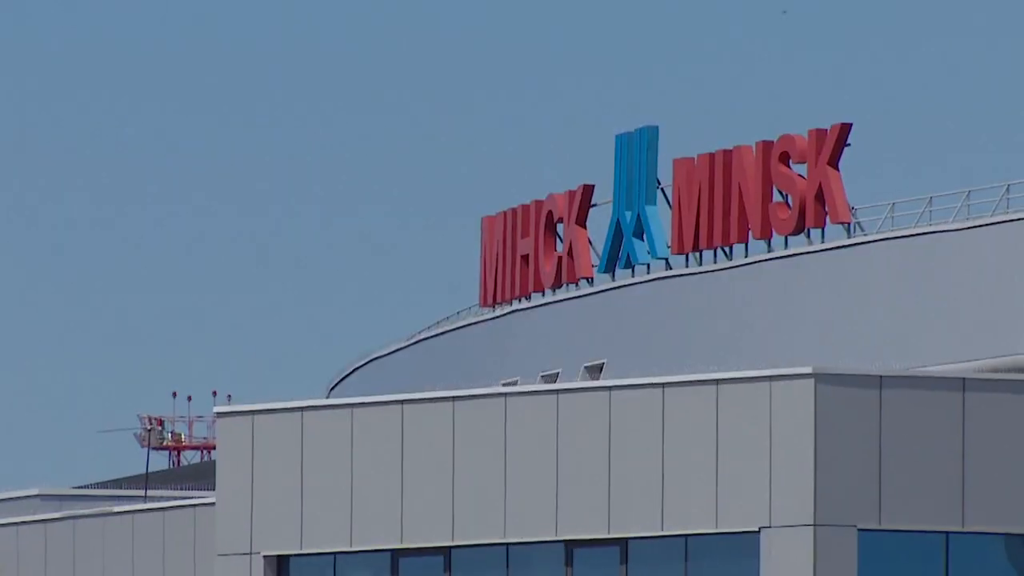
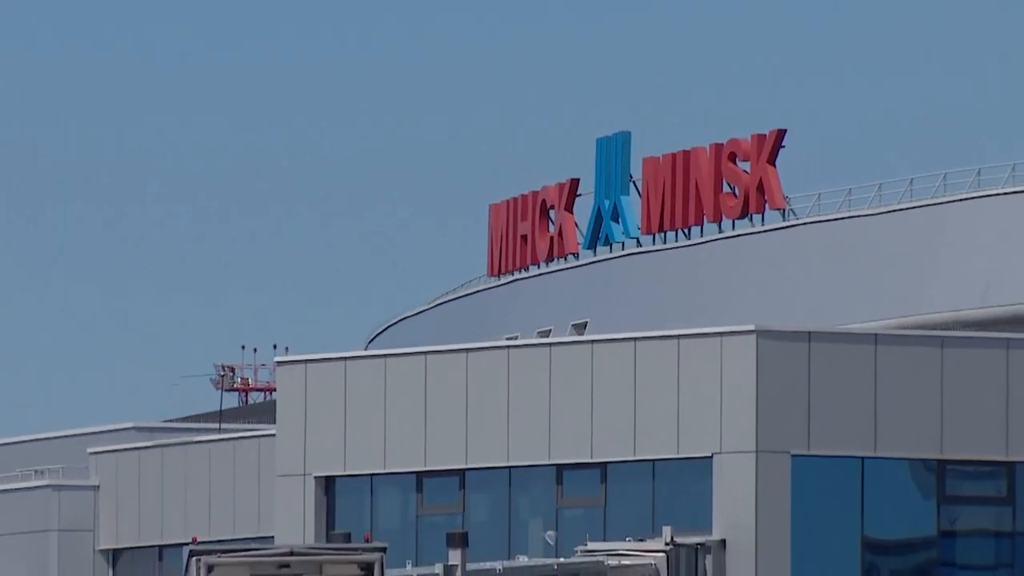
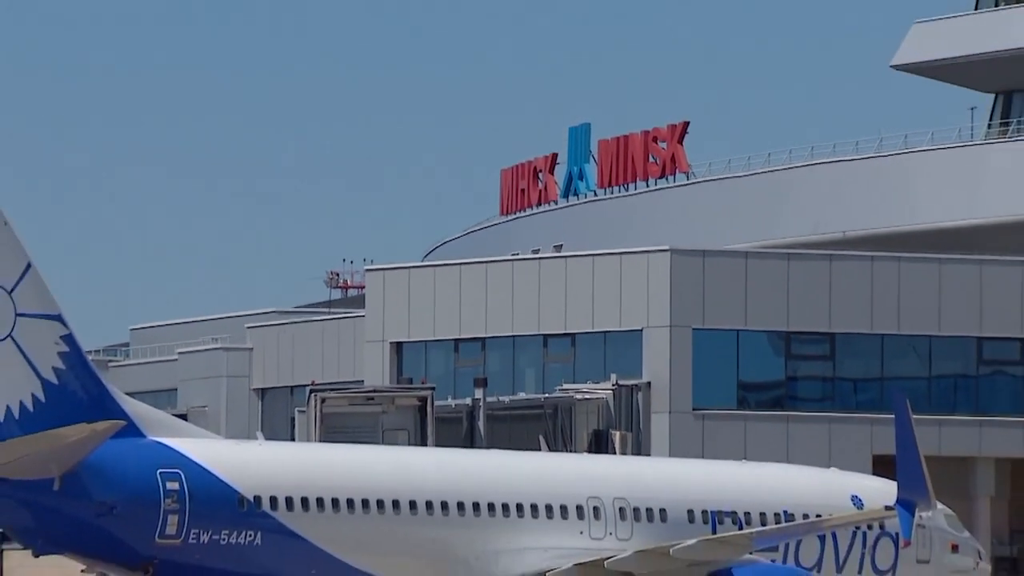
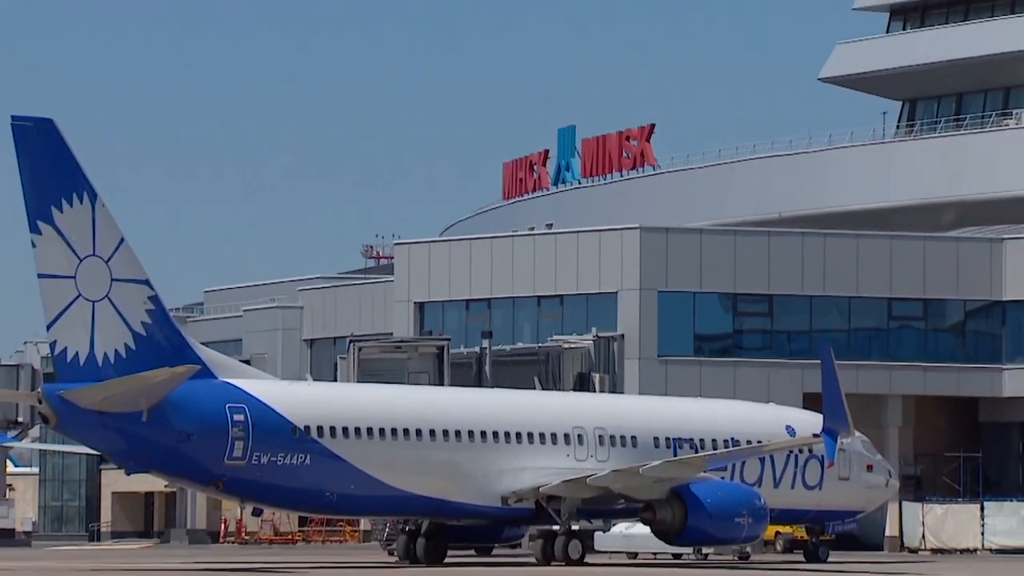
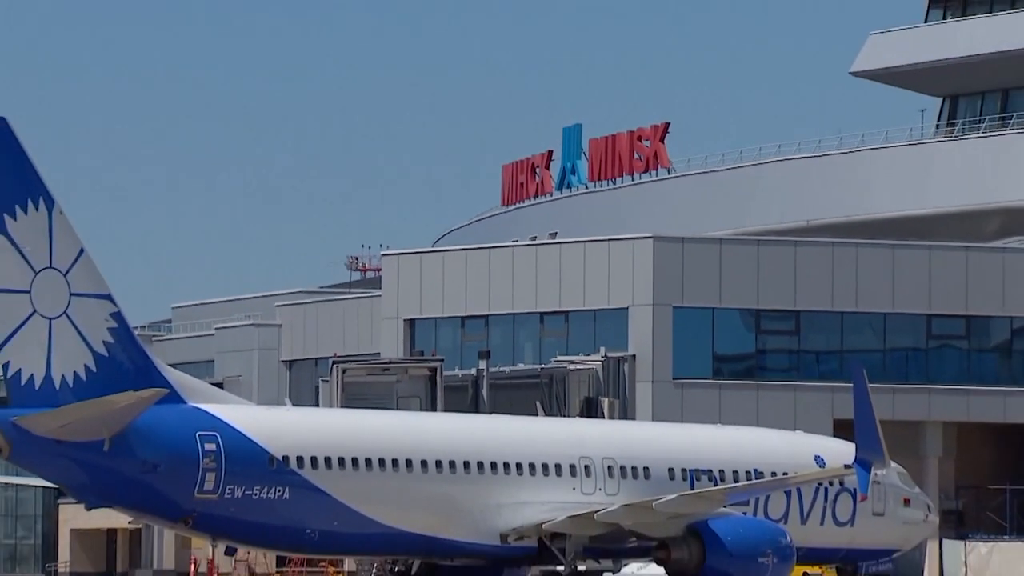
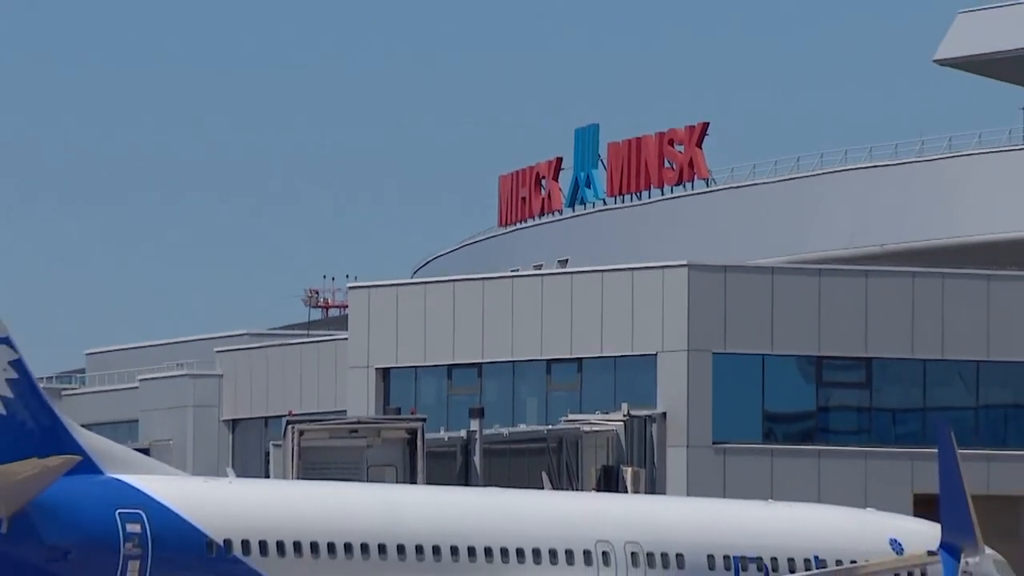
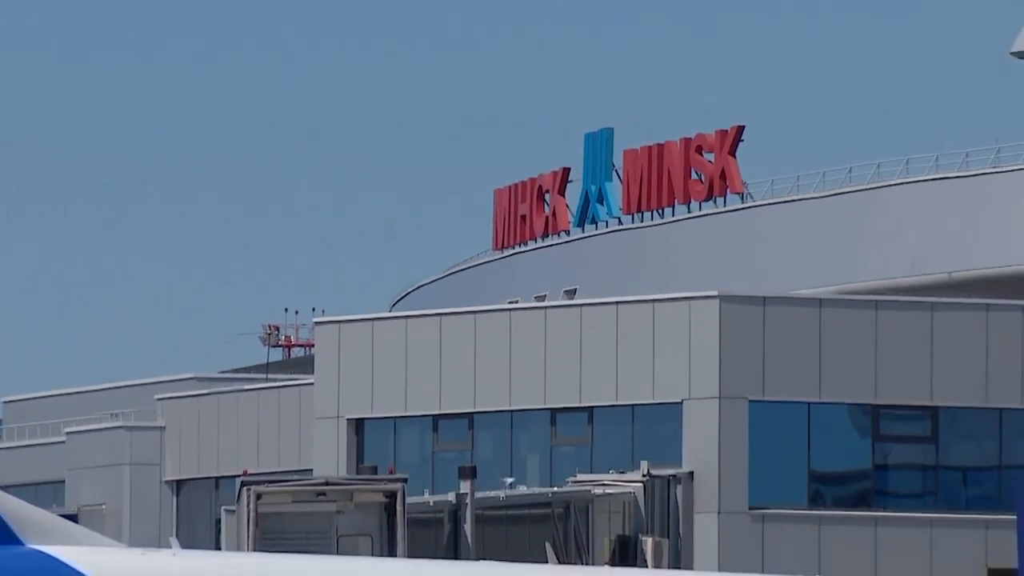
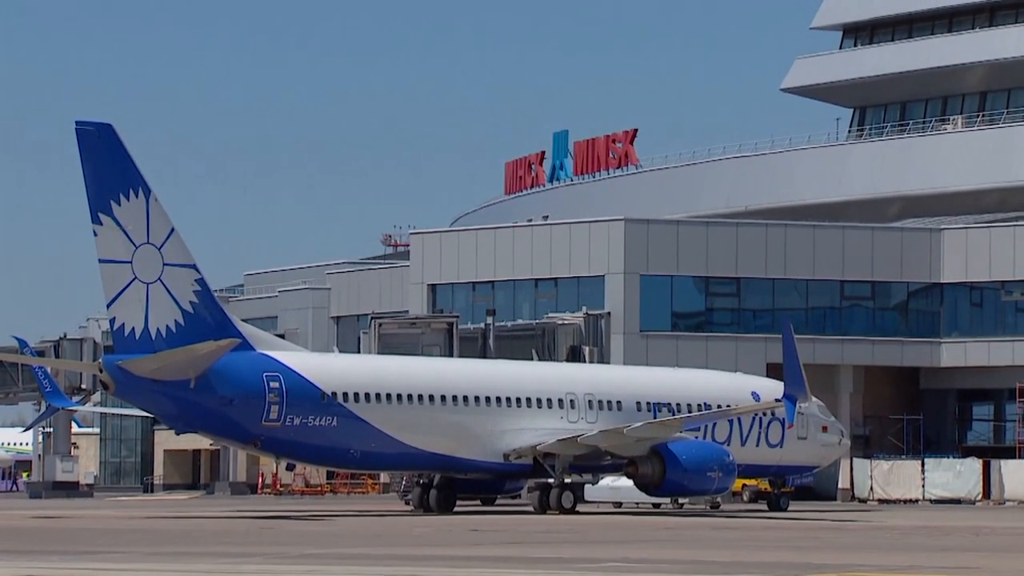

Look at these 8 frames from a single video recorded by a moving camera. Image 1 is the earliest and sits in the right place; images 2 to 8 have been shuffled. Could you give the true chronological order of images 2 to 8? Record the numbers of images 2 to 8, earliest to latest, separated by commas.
2, 7, 6, 3, 5, 4, 8
